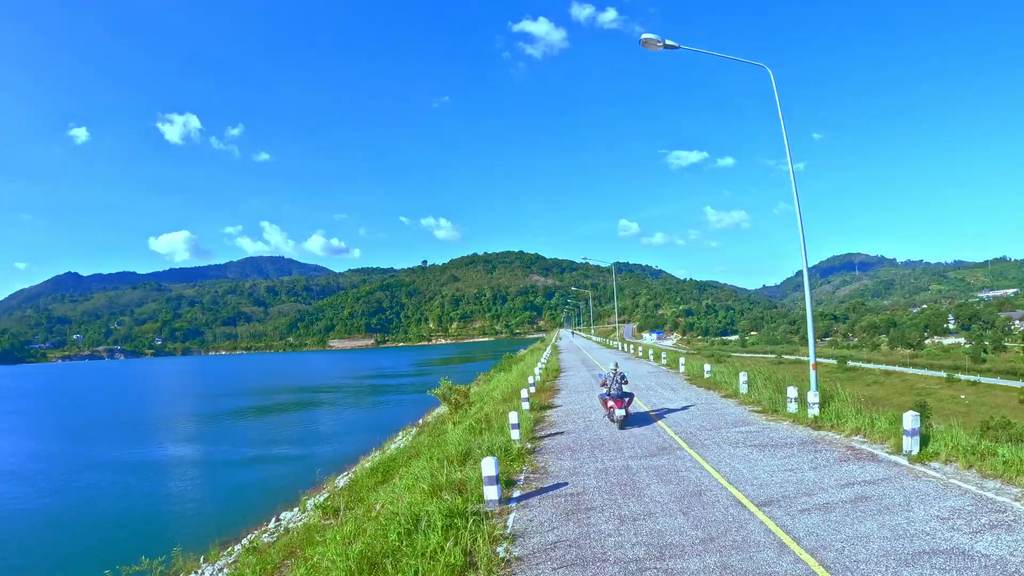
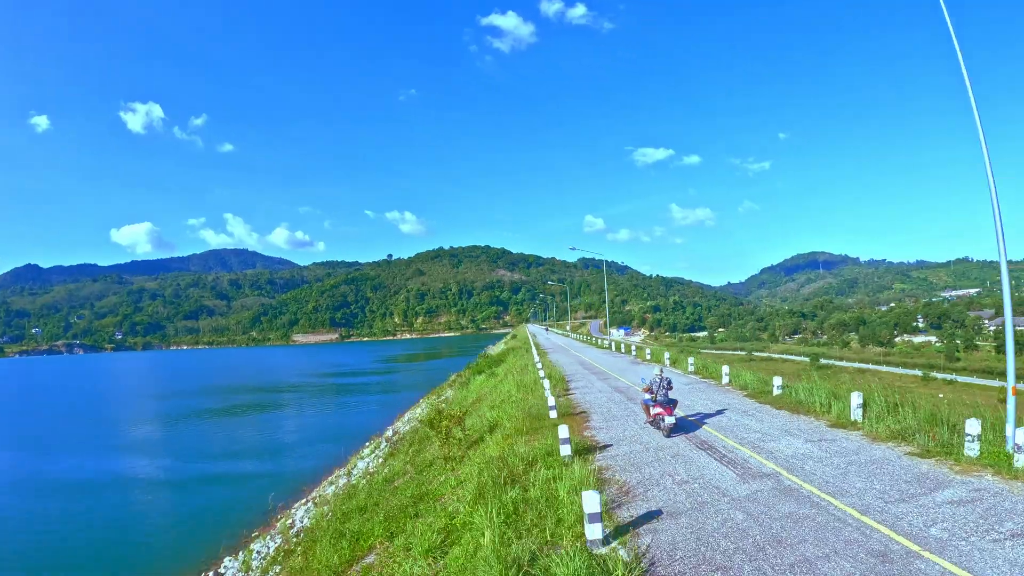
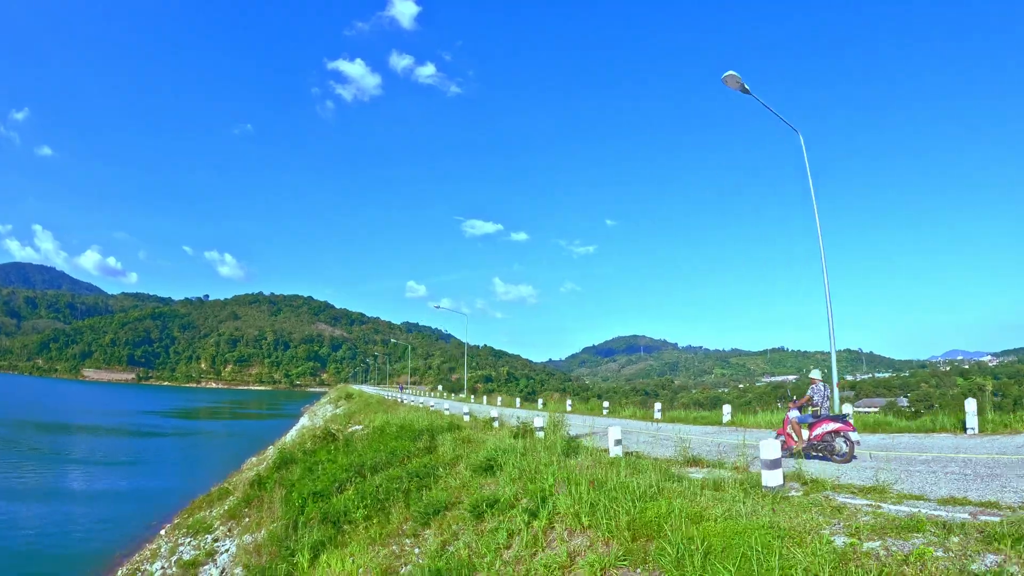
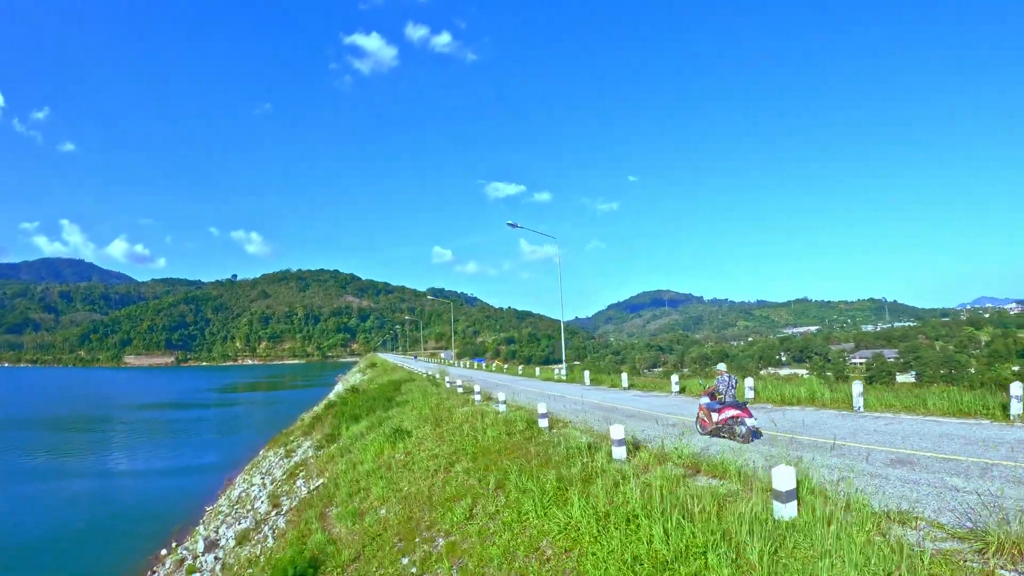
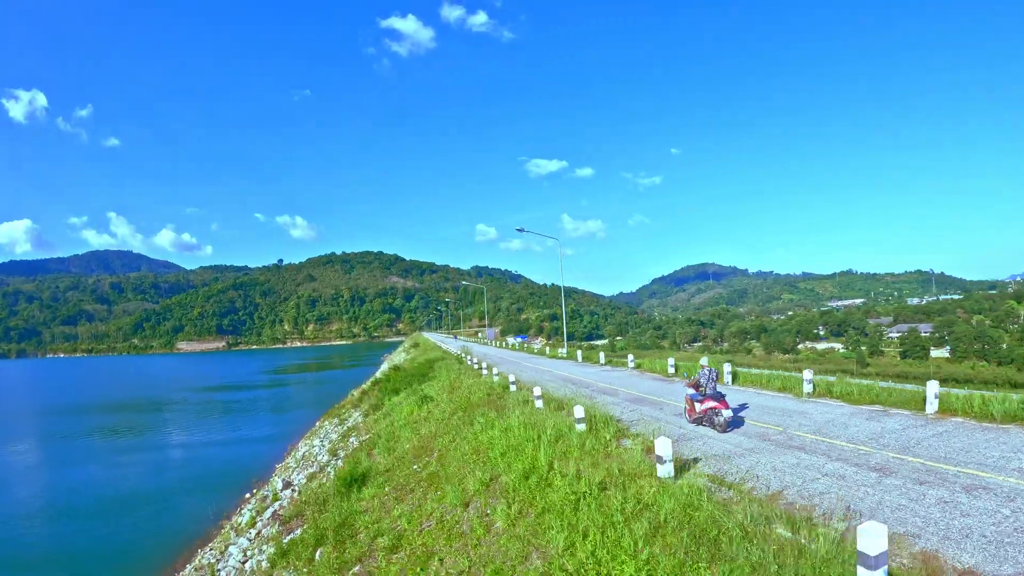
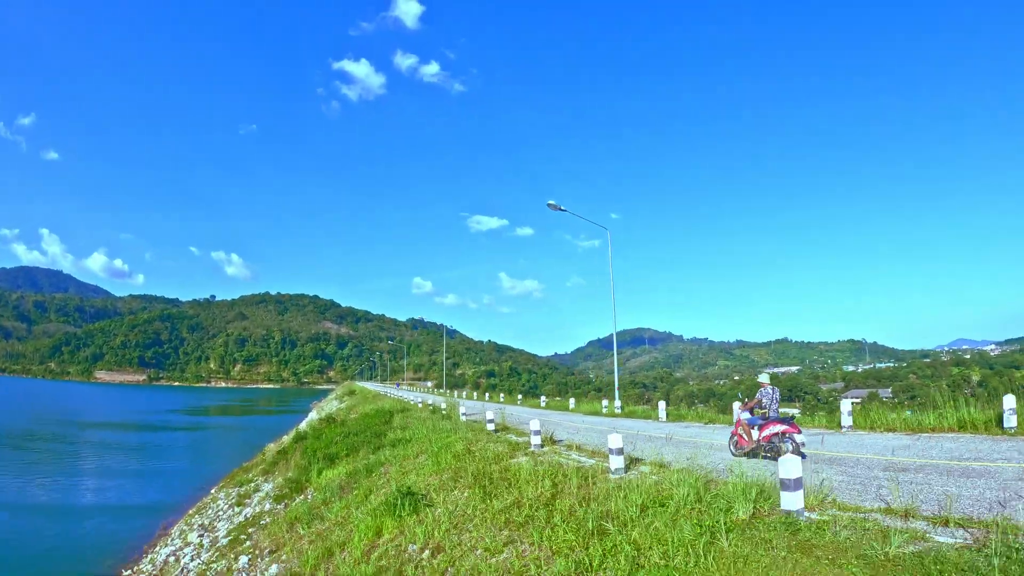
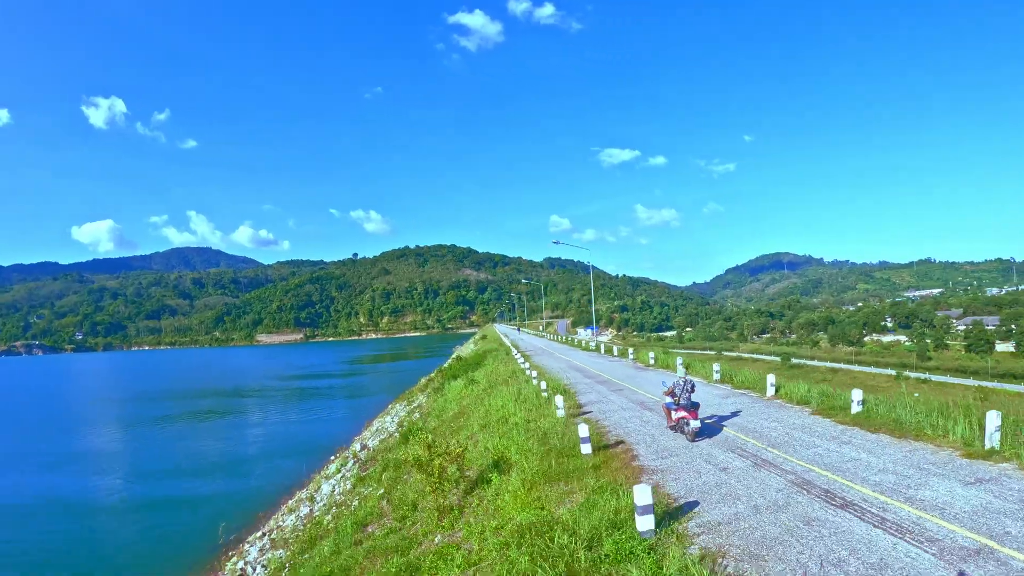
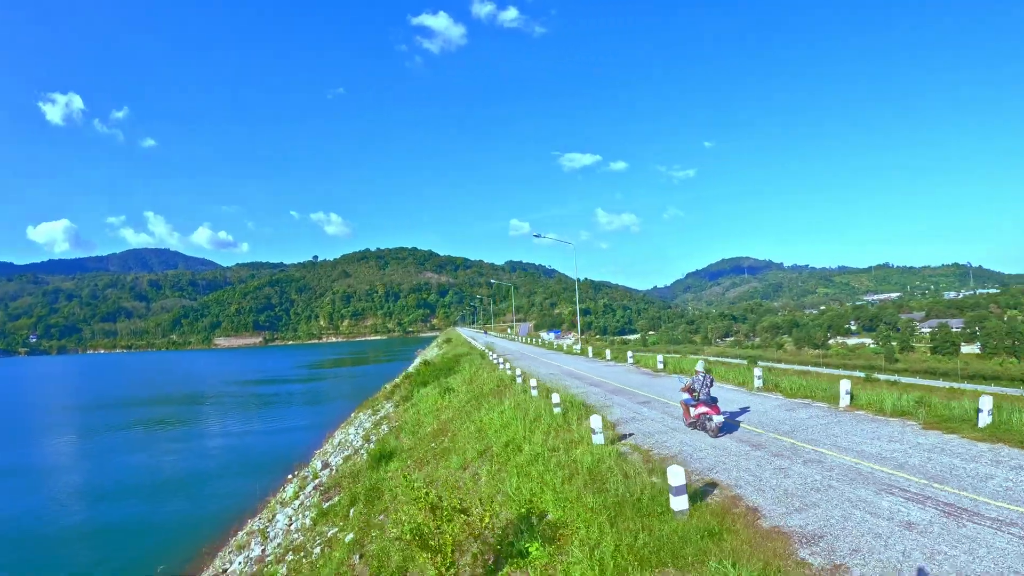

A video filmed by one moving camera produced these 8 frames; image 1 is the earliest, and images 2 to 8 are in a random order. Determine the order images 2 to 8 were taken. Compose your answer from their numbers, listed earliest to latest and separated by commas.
2, 7, 8, 5, 4, 6, 3
